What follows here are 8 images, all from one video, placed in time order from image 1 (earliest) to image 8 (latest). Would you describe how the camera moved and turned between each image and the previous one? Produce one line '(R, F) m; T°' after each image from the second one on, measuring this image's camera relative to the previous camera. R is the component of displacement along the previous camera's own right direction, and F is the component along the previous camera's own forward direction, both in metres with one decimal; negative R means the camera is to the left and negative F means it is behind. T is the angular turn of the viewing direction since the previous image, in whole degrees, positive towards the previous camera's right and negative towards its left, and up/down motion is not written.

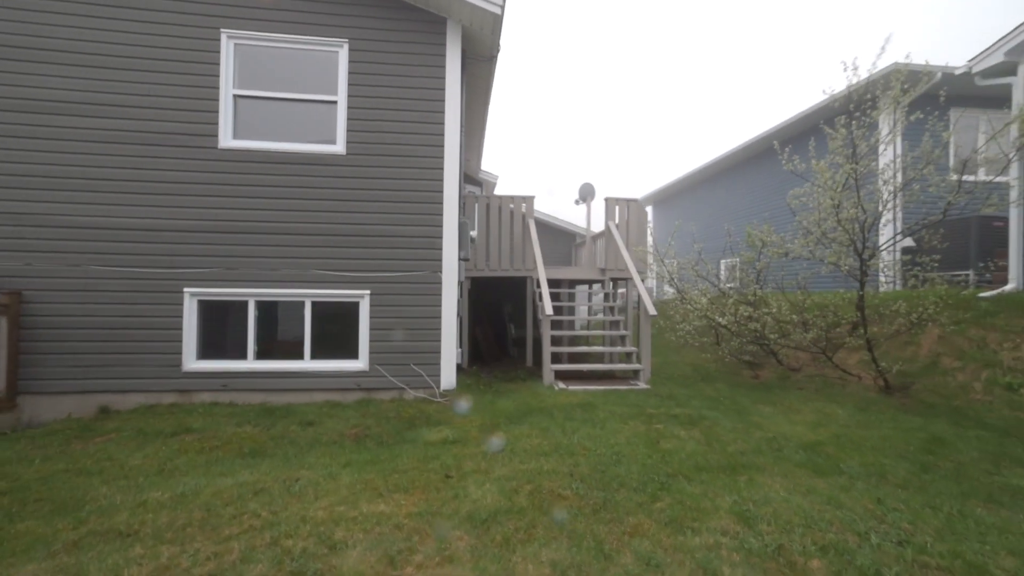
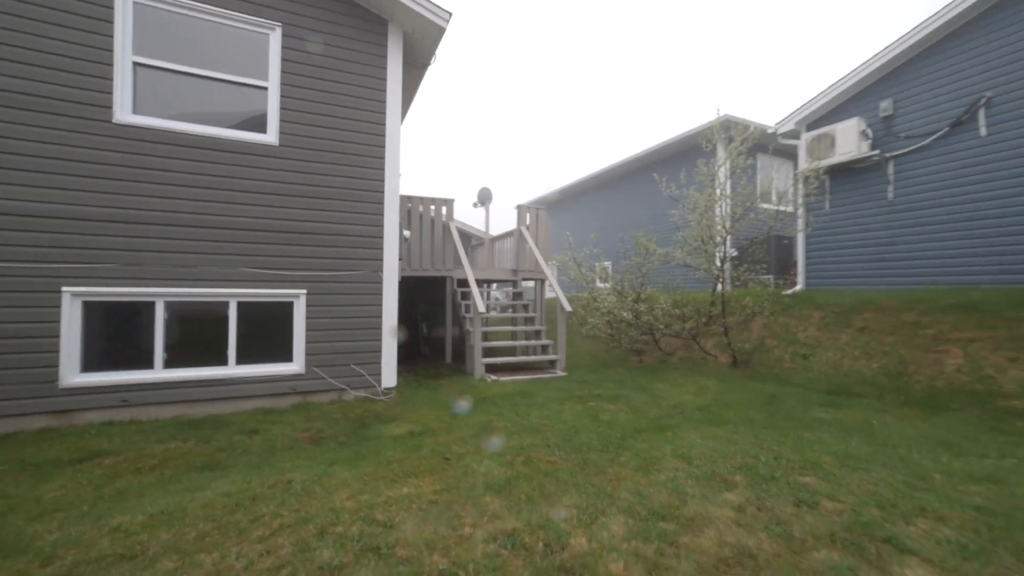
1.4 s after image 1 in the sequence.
(-1.2, -0.4) m; +18°
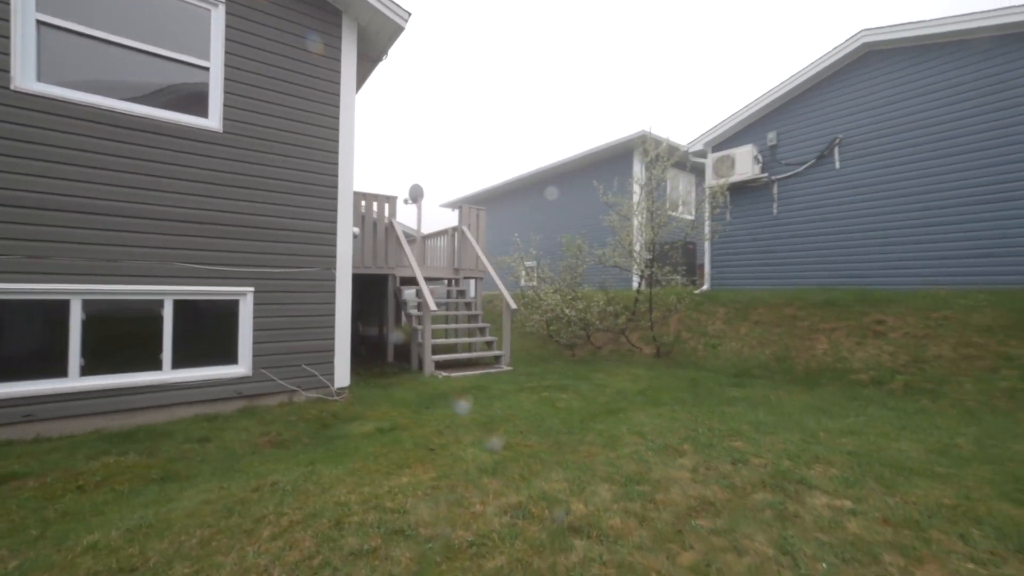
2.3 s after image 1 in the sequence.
(-0.7, -0.3) m; +12°
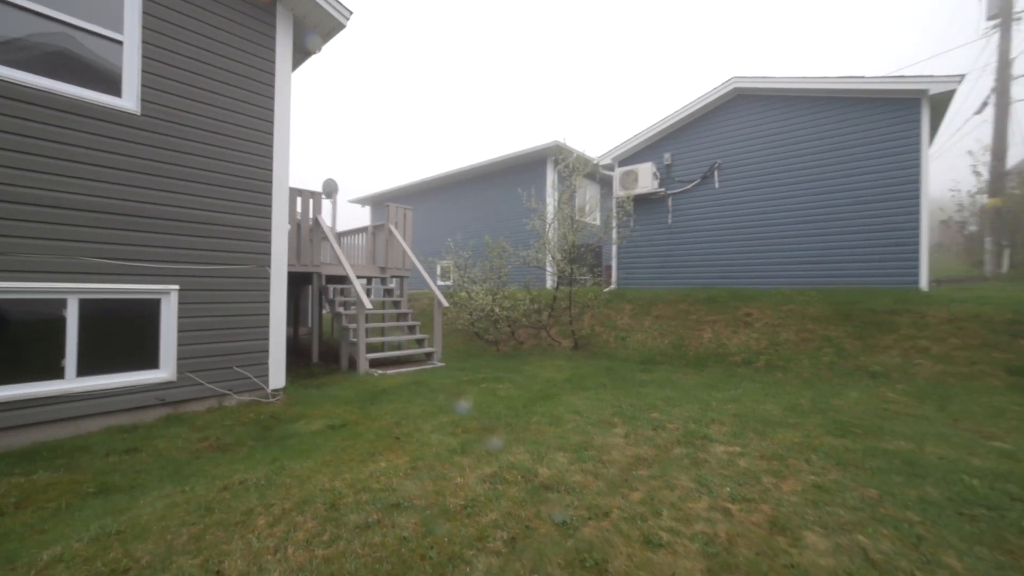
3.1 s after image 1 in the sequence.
(-0.6, -0.4) m; +13°
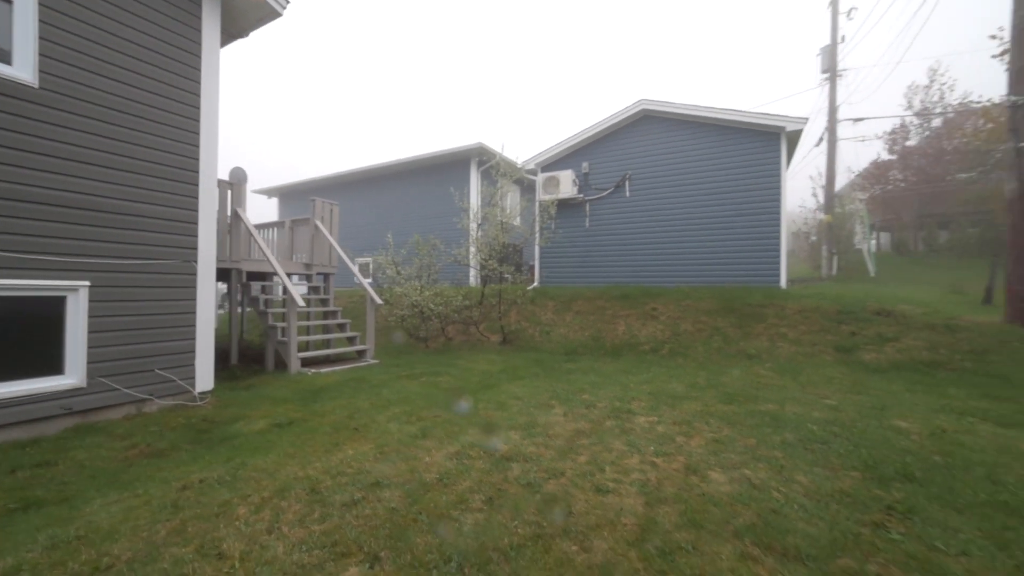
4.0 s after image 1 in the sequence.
(-0.5, -0.4) m; +12°
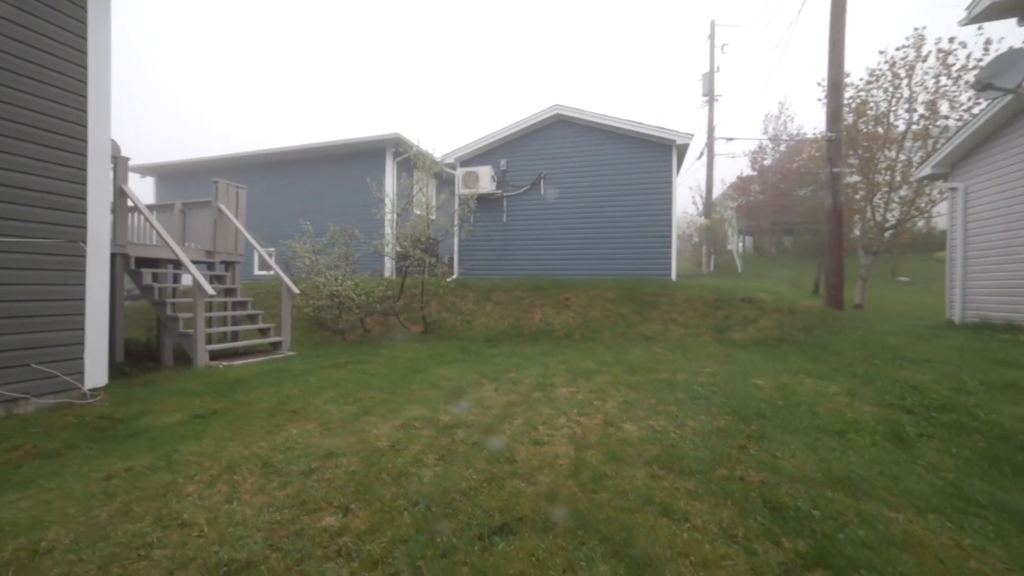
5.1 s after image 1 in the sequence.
(-0.4, -0.4) m; +12°
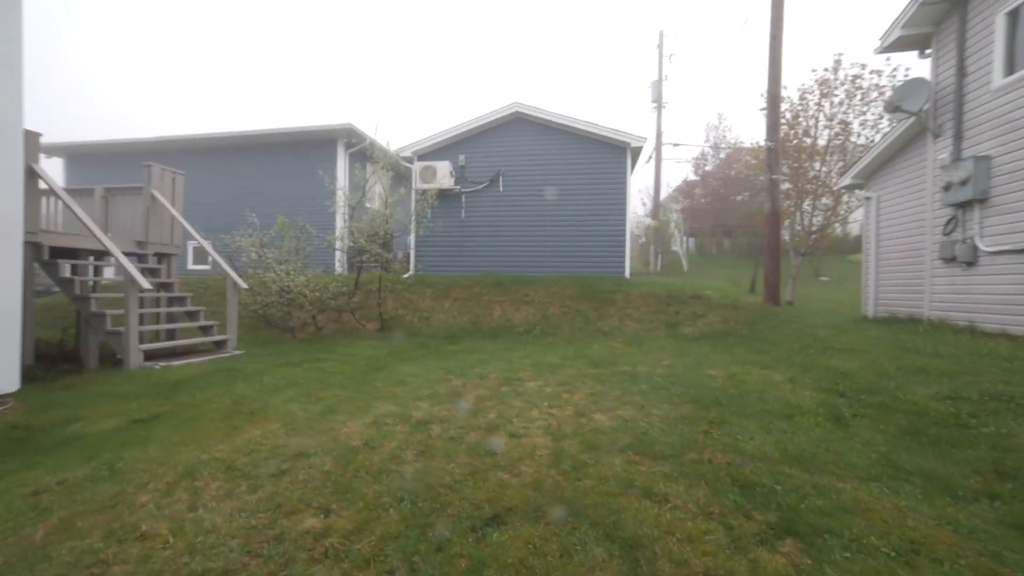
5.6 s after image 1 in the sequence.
(-0.3, 0.0) m; +7°
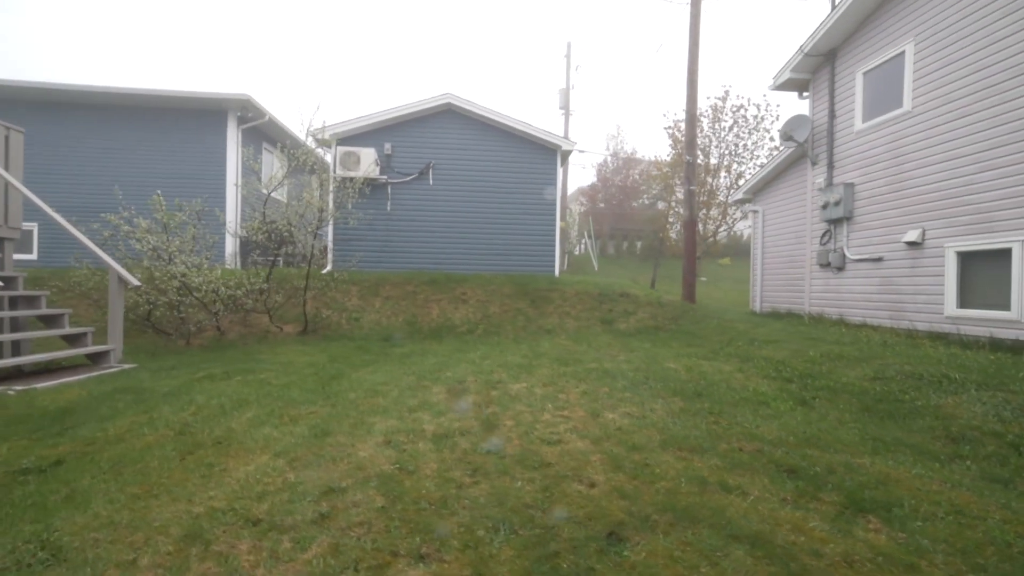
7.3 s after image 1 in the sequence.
(-1.3, +0.4) m; +15°
